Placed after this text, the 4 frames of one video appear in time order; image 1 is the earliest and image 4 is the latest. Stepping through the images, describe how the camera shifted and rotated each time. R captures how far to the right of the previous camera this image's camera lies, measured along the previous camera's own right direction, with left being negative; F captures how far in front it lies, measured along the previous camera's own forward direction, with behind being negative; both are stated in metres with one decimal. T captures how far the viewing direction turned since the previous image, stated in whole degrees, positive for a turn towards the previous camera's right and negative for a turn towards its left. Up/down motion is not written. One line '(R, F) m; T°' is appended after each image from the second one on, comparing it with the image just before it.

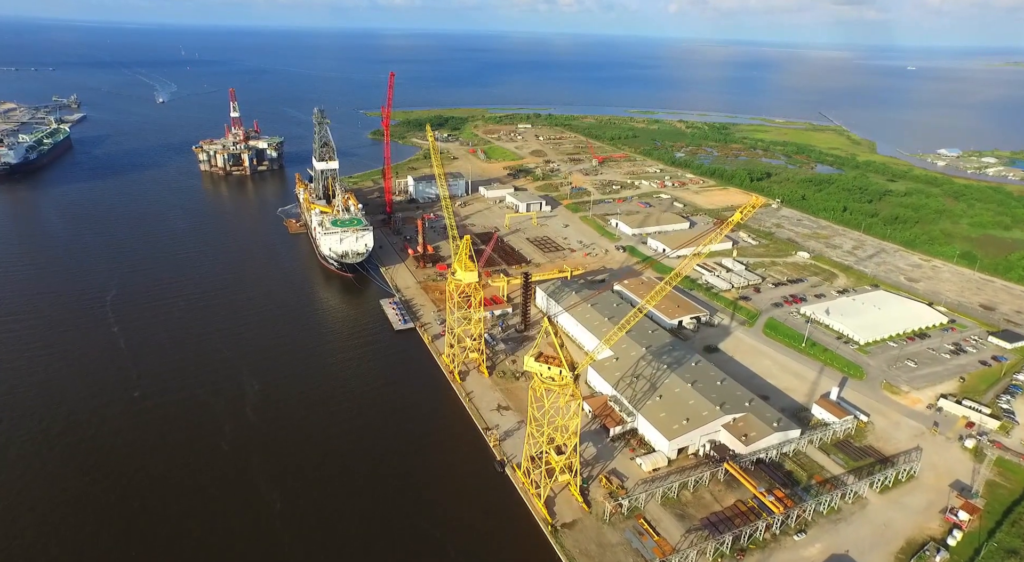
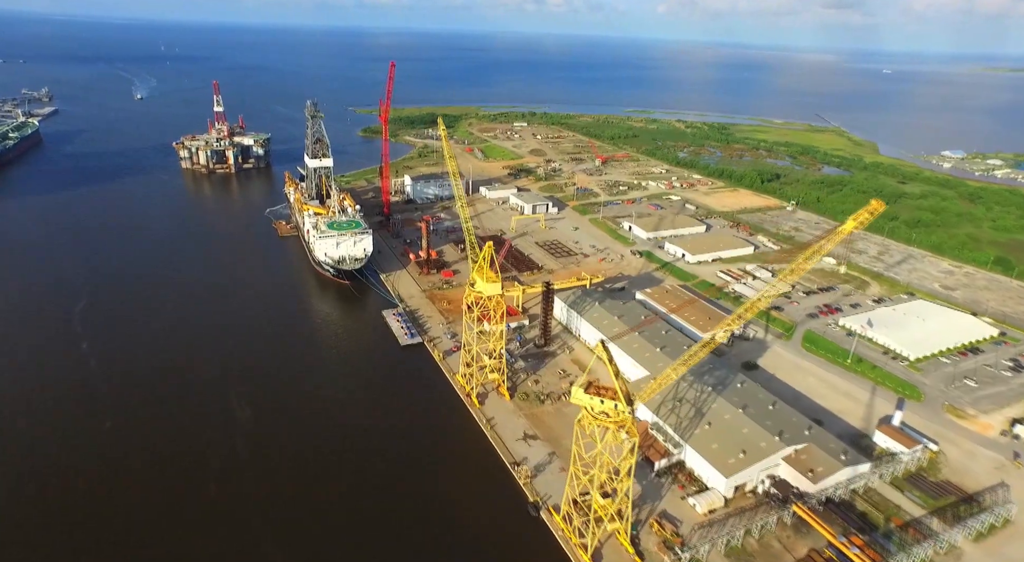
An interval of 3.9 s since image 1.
(-1.9, +3.3) m; +2°
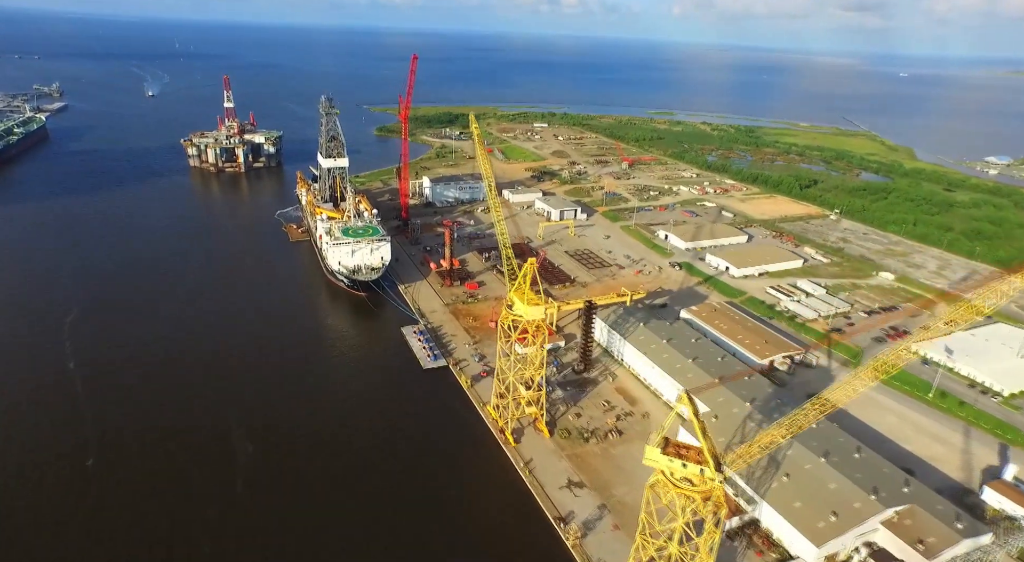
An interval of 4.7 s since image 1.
(-1.3, +3.4) m; -1°
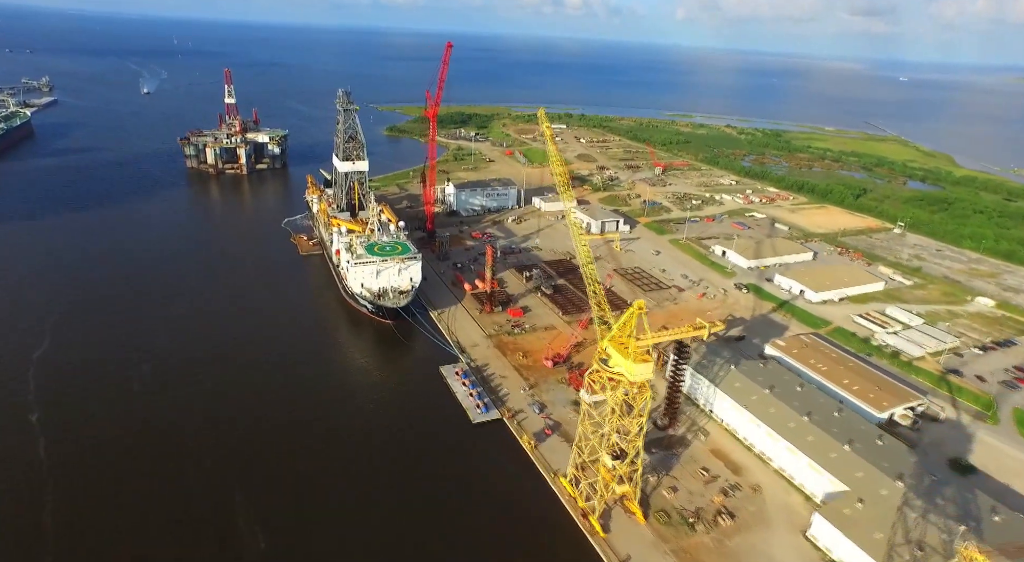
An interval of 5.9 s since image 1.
(-2.9, +5.2) m; 0°
